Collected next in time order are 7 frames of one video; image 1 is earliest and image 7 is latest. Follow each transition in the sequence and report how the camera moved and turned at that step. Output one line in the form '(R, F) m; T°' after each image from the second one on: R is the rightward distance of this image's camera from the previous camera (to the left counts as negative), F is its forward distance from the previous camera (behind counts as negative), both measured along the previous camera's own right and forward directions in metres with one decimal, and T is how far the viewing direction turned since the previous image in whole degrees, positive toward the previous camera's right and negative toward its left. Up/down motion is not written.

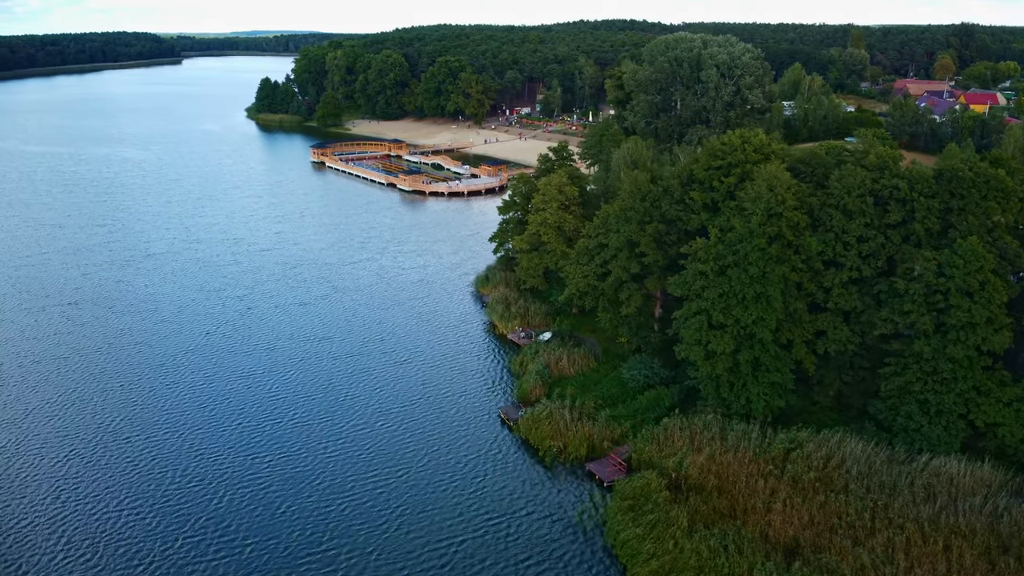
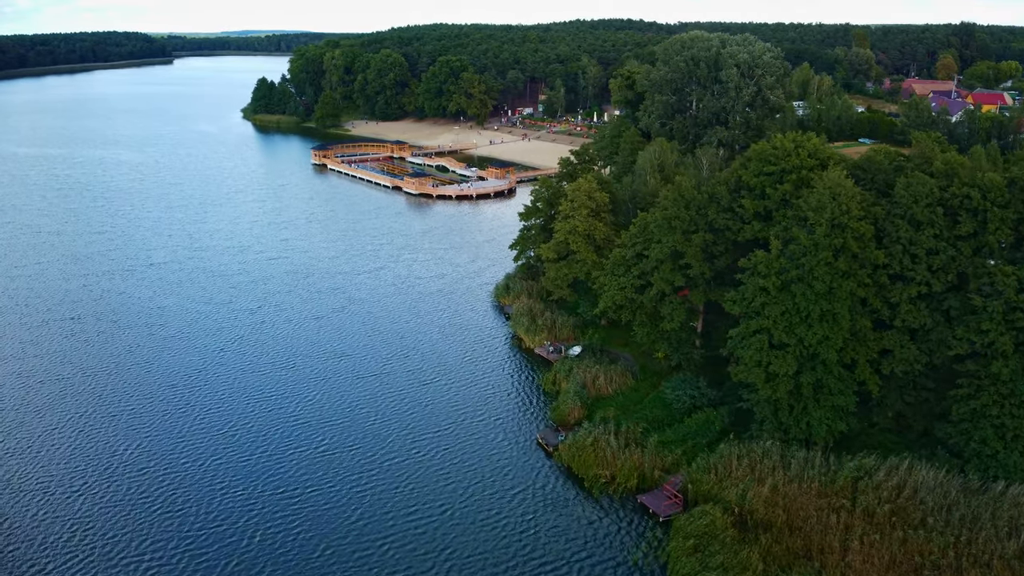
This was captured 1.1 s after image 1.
(-2.0, +2.5) m; +1°
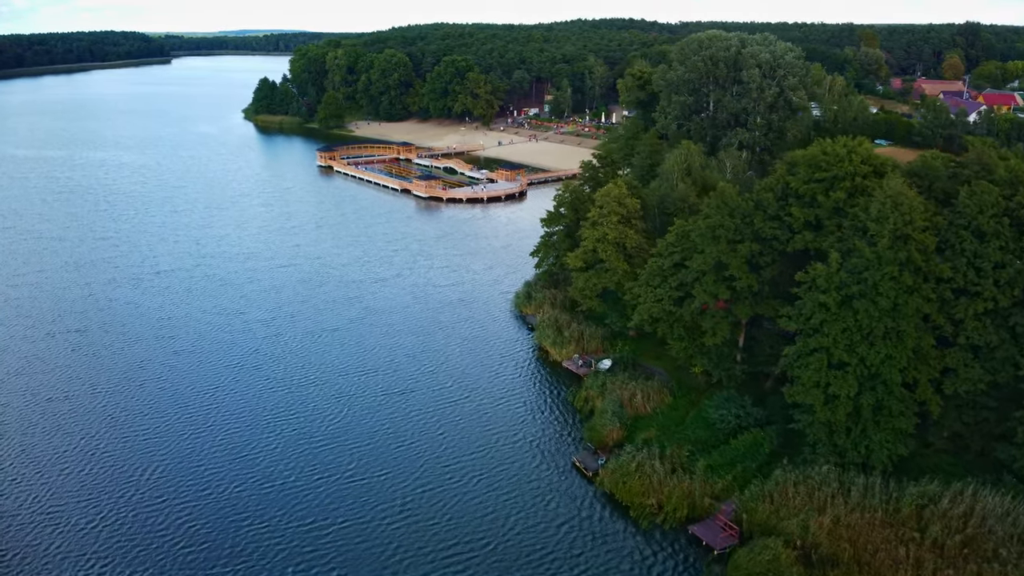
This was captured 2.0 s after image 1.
(-1.6, +1.9) m; 0°
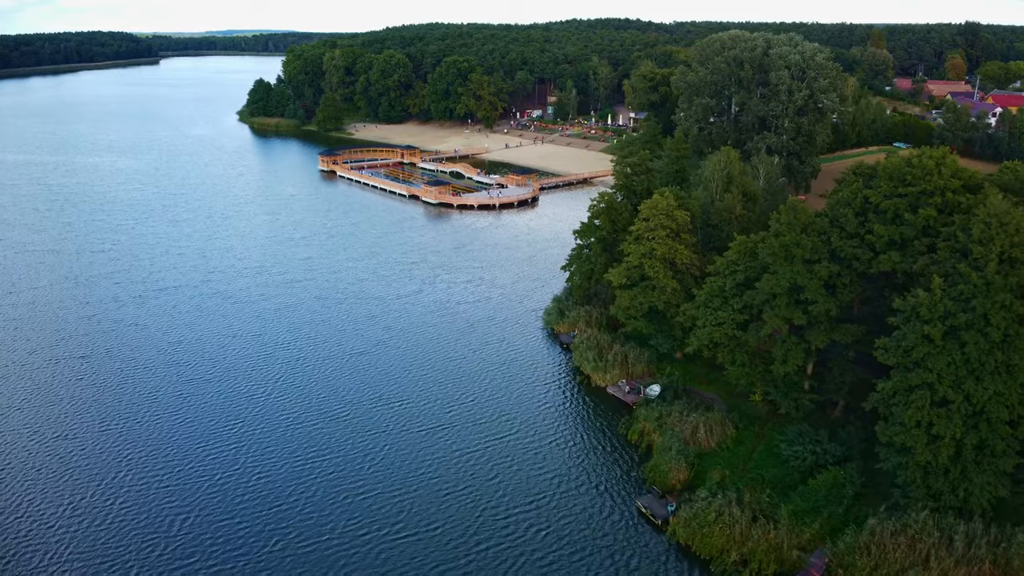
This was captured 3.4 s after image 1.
(-2.5, +3.0) m; +1°
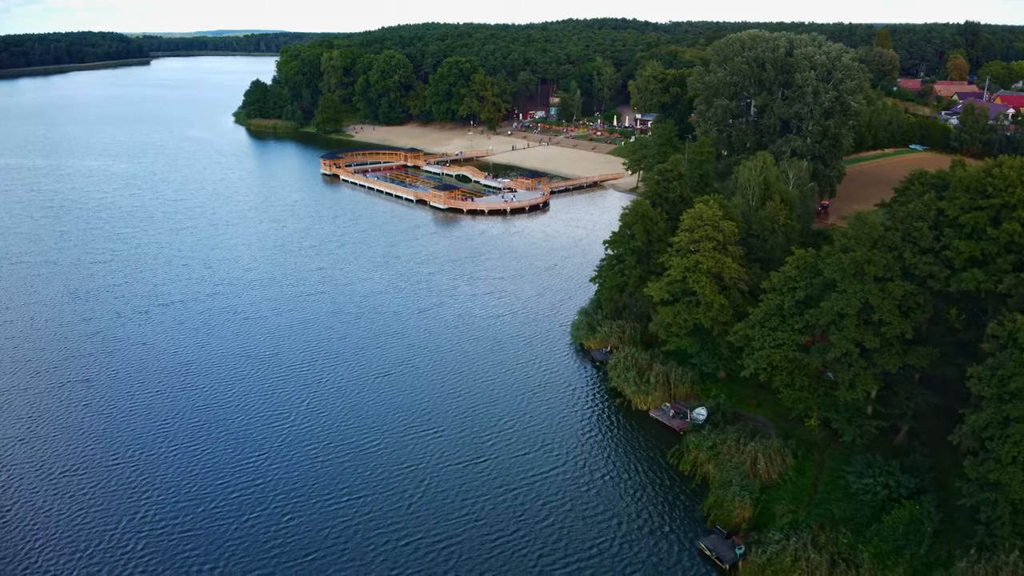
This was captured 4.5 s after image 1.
(-2.0, +2.4) m; +1°
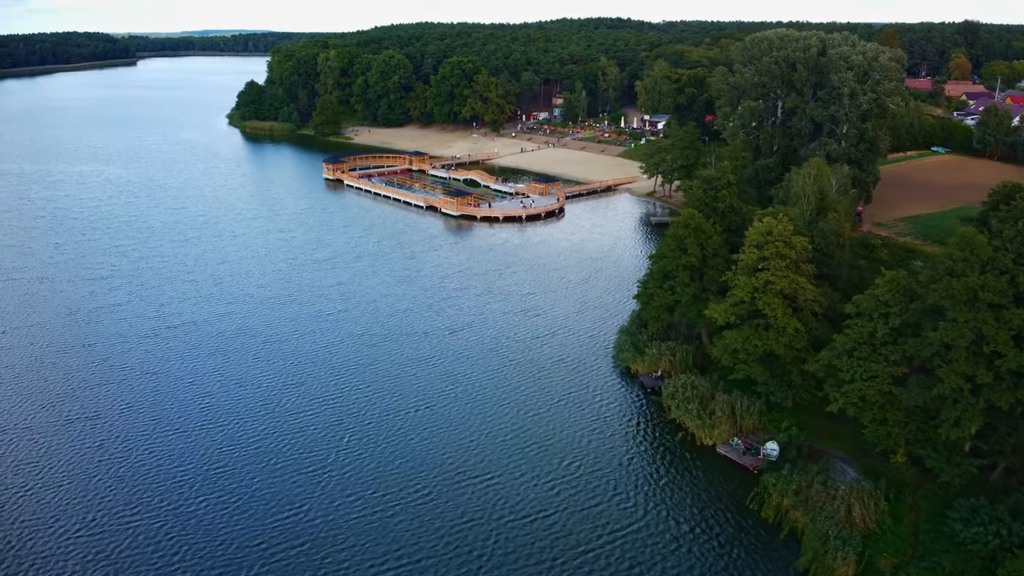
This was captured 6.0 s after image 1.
(-2.7, +3.2) m; +1°
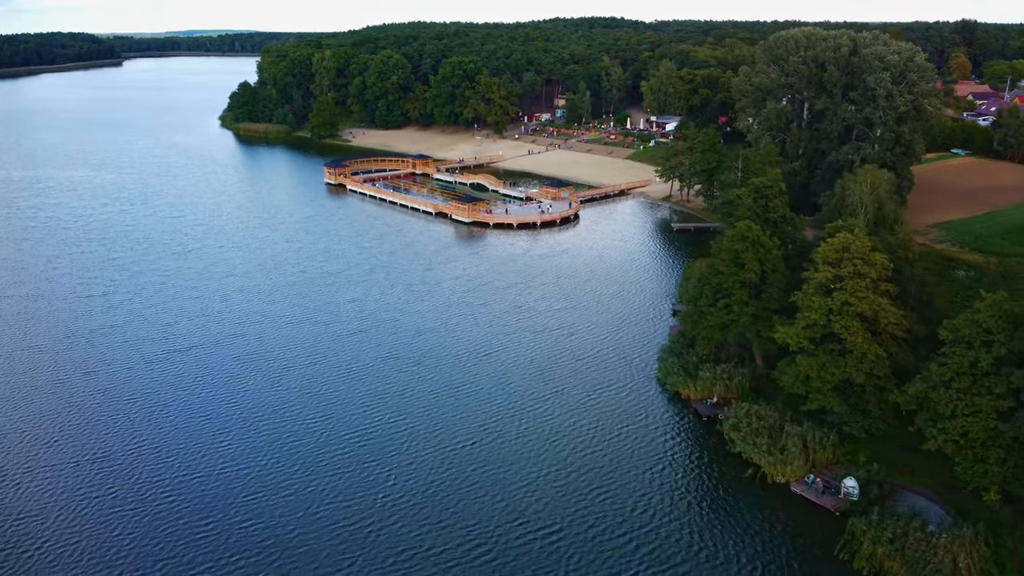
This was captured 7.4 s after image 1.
(-2.5, +3.0) m; +1°
